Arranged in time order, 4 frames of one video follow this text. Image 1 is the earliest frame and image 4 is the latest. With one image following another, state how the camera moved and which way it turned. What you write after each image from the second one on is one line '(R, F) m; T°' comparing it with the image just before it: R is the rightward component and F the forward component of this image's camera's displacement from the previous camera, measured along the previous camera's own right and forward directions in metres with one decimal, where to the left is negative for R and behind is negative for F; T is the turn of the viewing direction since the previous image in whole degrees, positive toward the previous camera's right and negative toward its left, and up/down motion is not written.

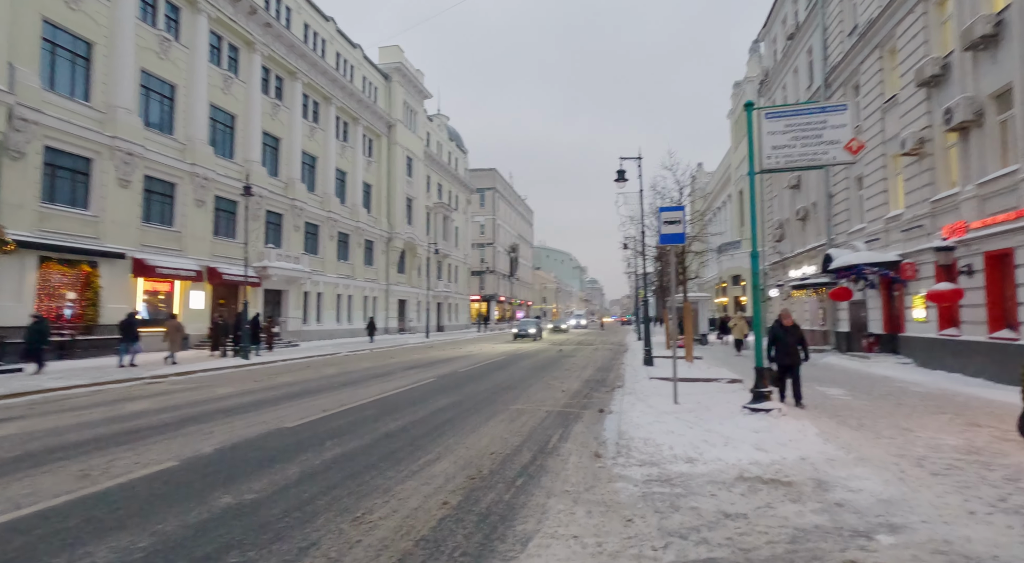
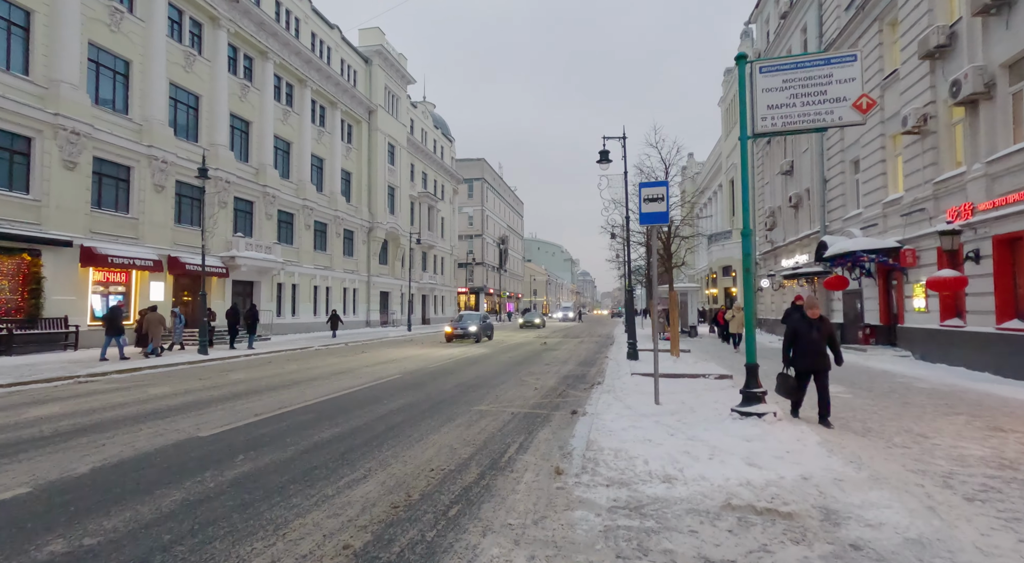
(+0.5, +1.3) m; +1°
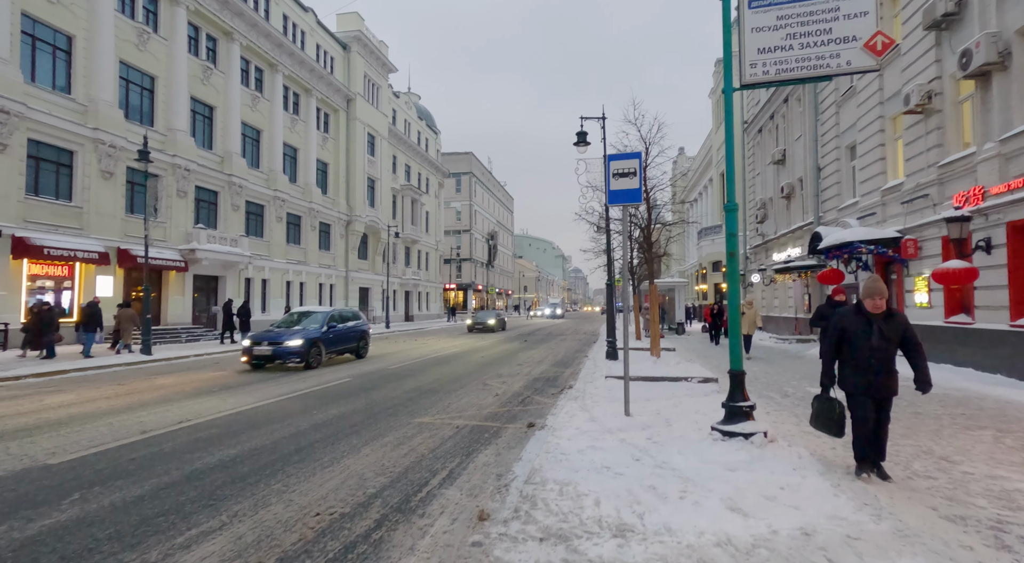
(+0.6, +1.5) m; +1°
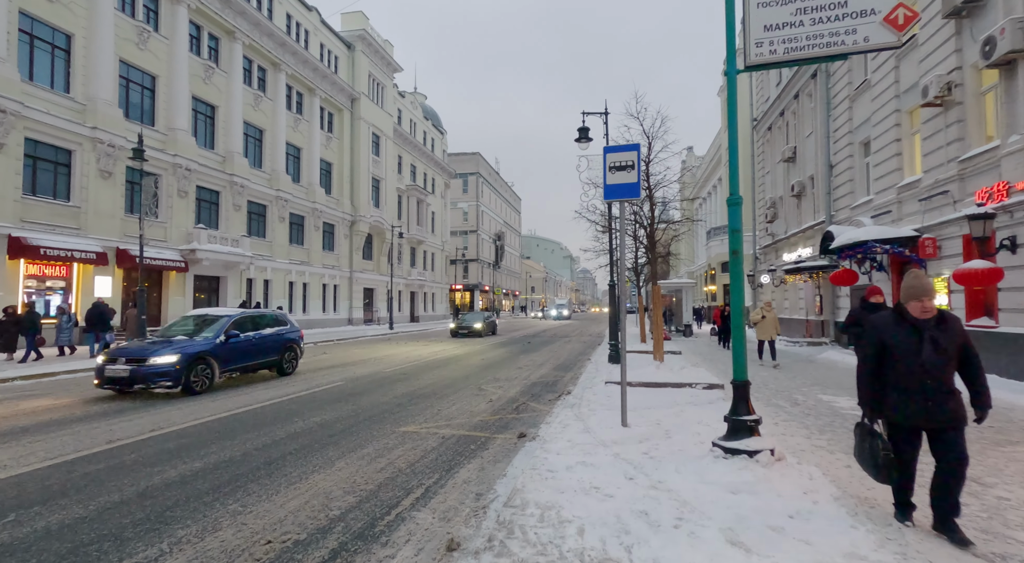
(+0.2, +0.5) m; -1°
